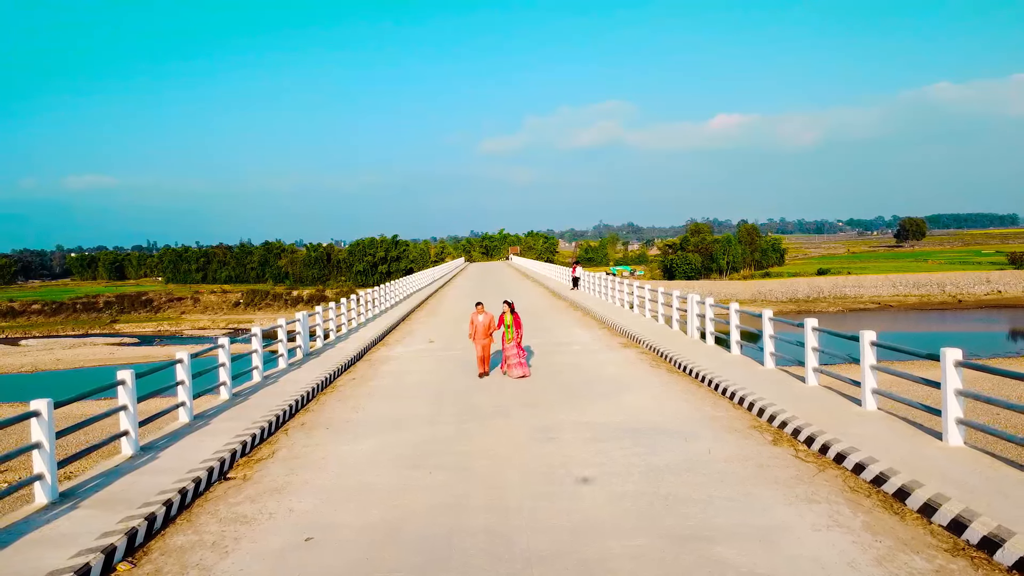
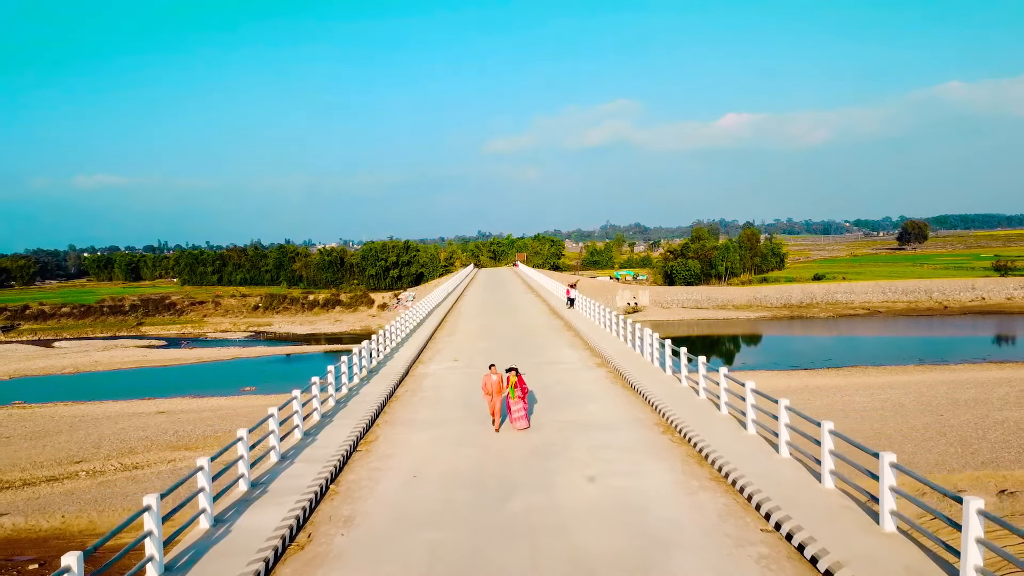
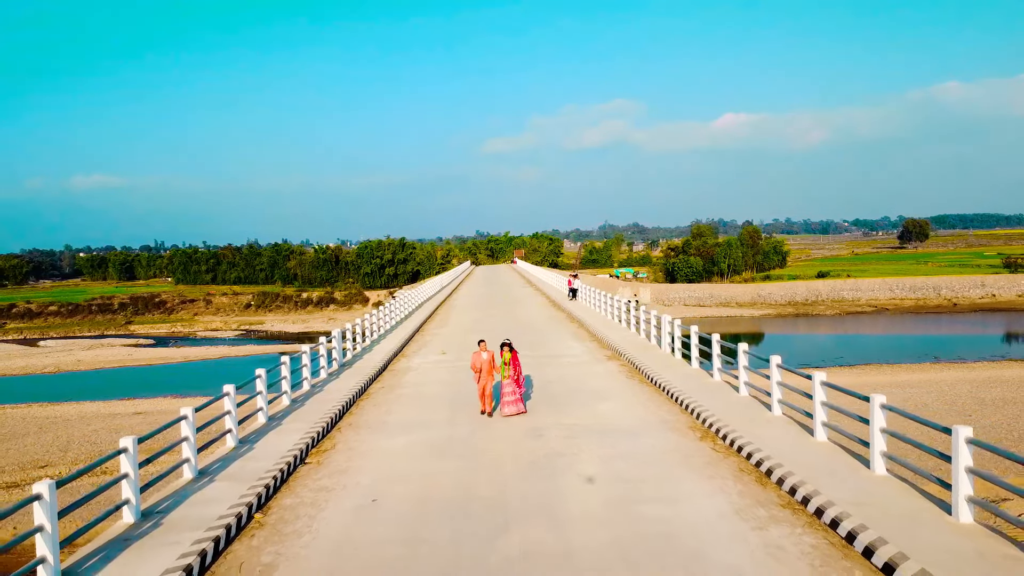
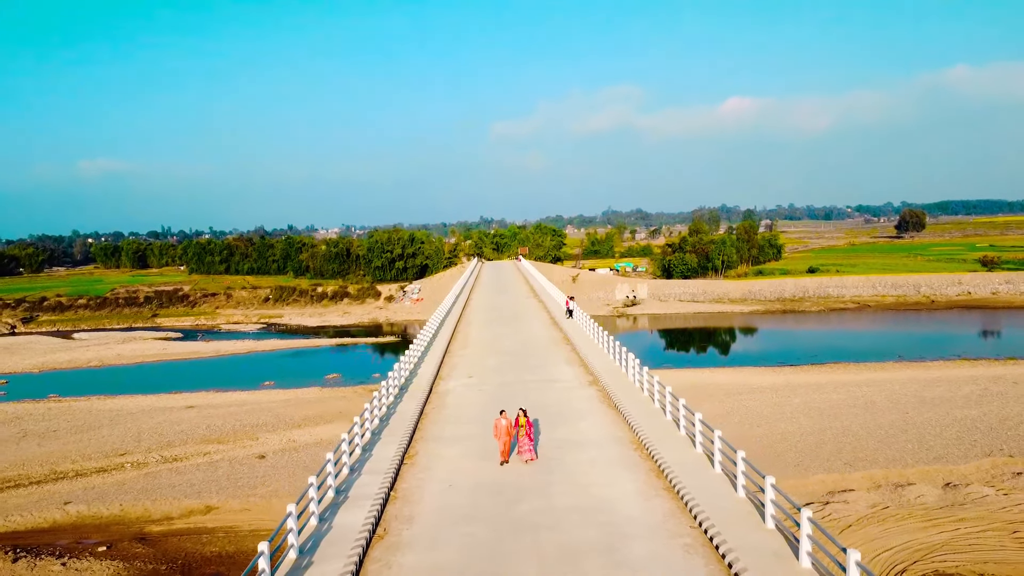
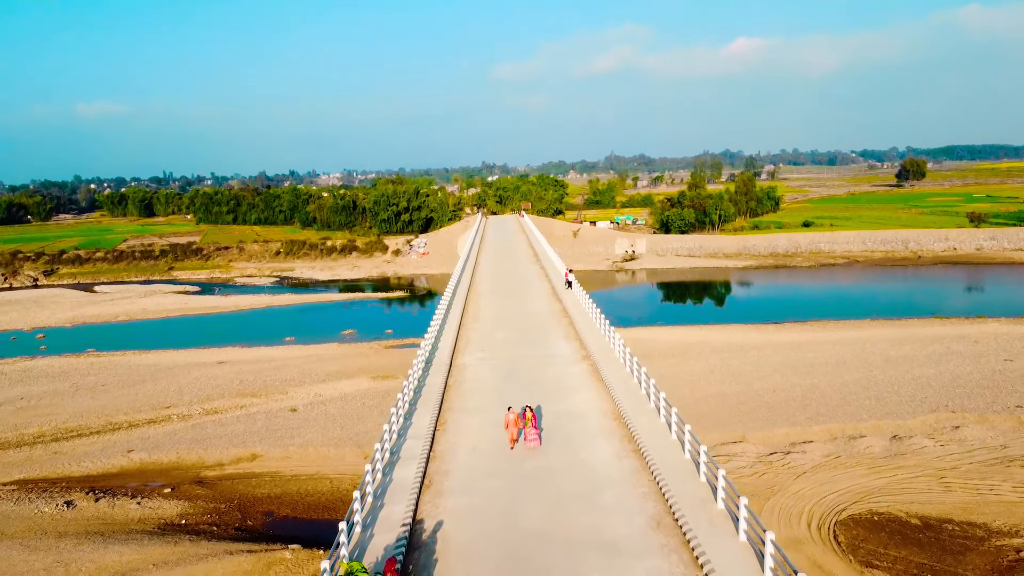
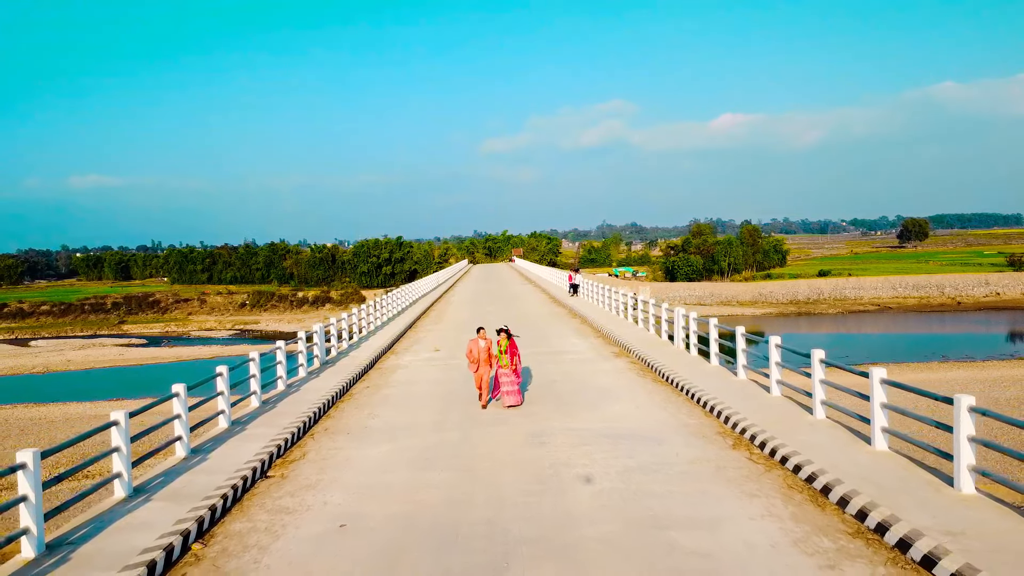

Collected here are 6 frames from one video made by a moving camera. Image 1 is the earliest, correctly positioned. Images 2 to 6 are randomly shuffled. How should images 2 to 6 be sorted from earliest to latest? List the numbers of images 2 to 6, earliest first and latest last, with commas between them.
6, 3, 2, 4, 5
